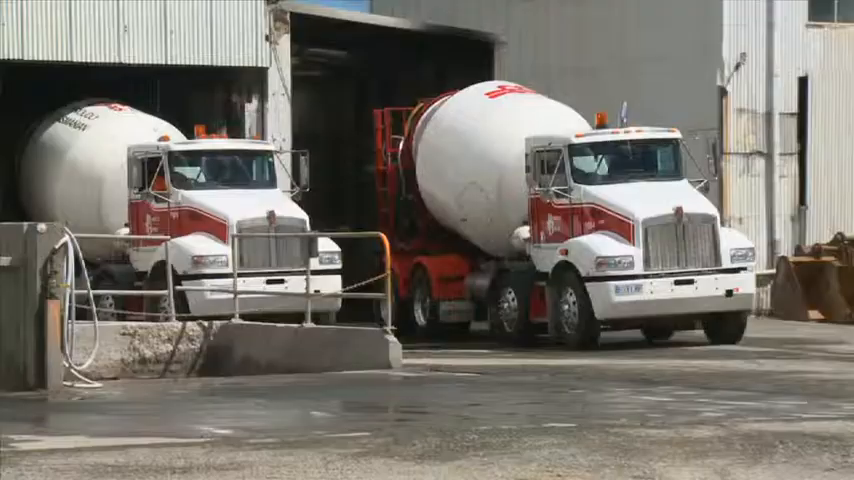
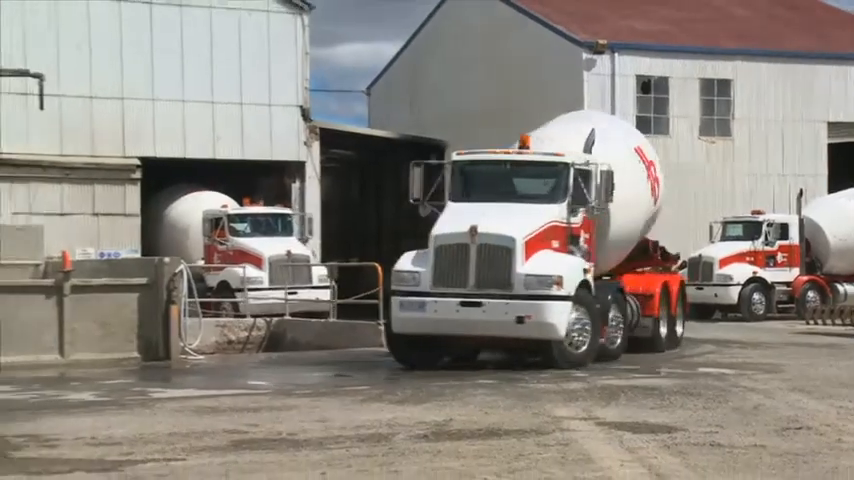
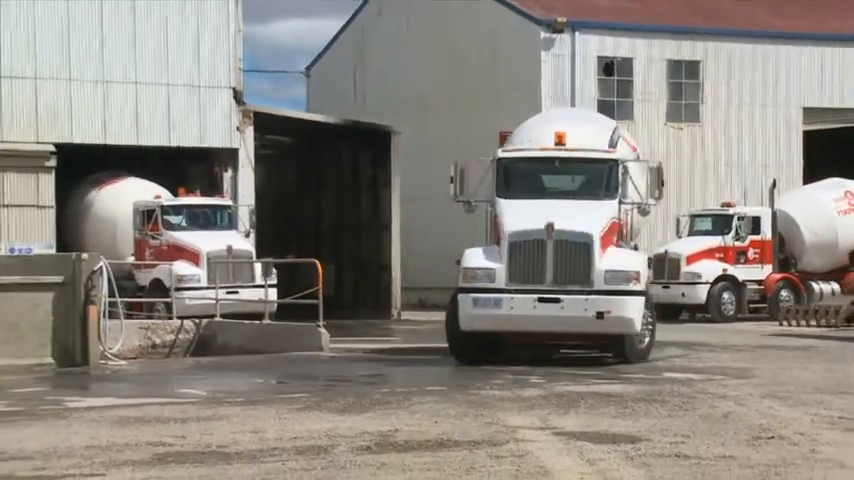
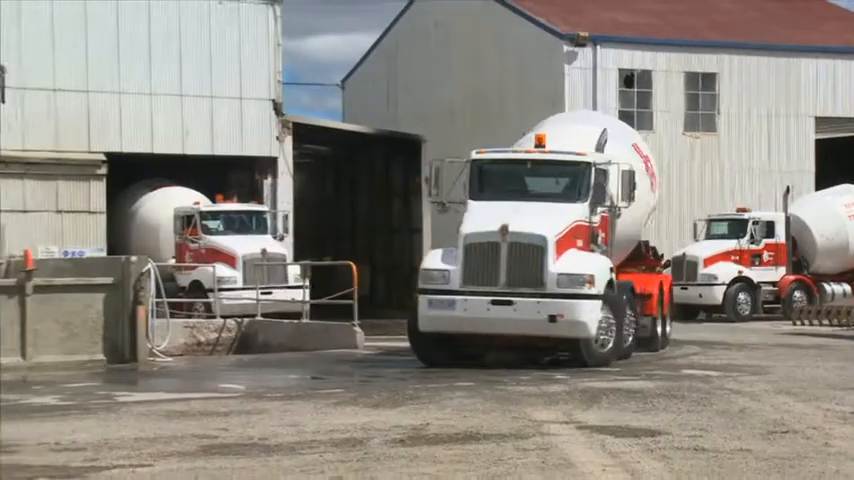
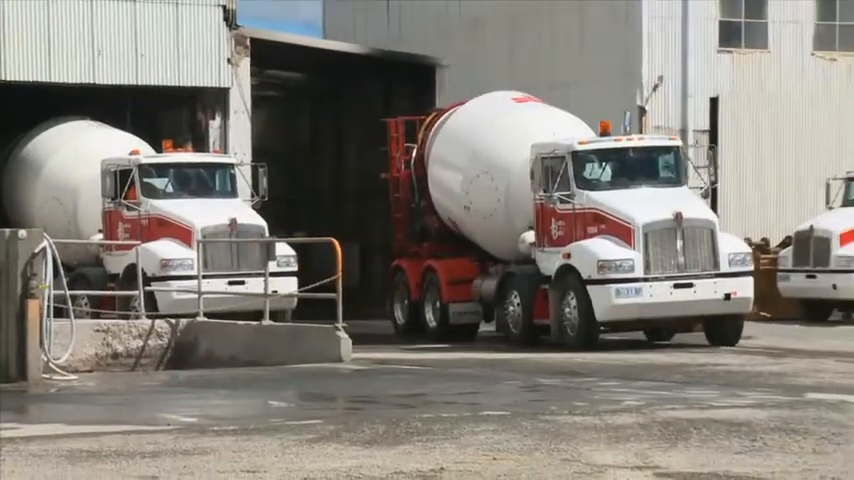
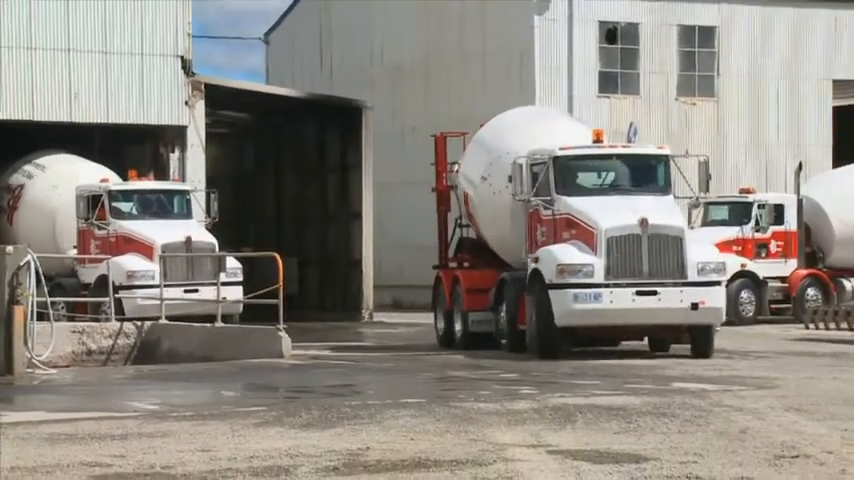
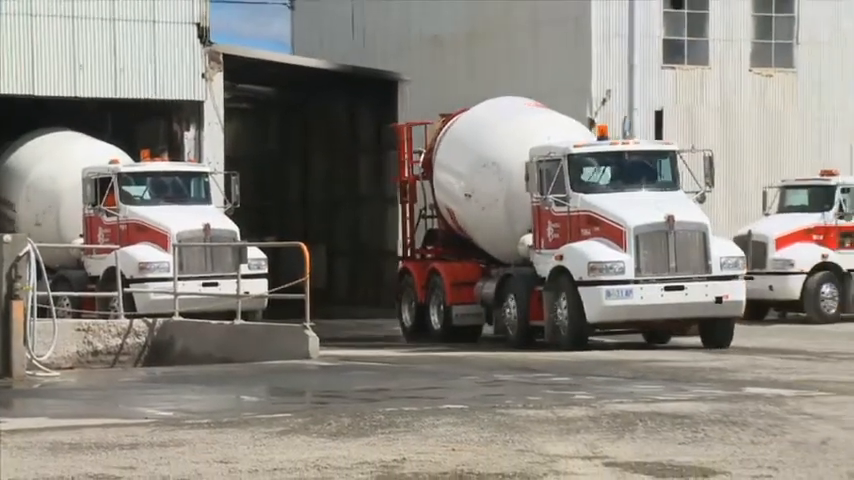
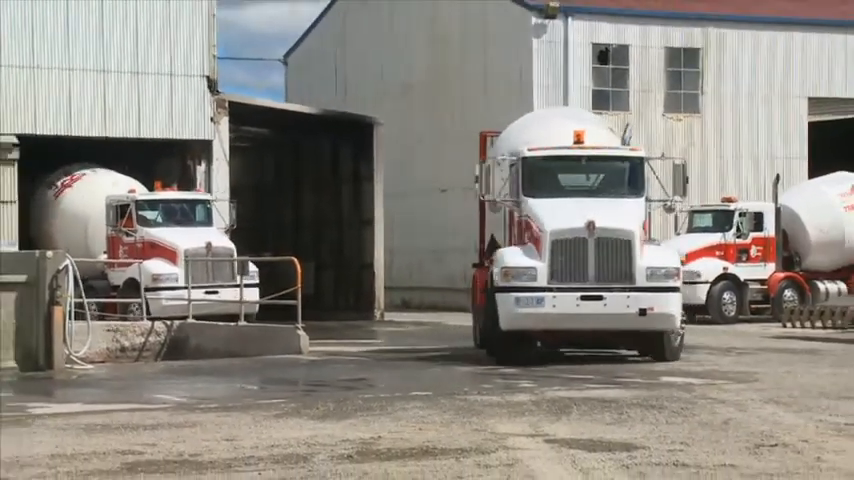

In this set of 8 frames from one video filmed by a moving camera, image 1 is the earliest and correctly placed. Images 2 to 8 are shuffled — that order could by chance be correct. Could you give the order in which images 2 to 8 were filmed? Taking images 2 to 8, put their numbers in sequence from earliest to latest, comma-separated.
5, 7, 6, 8, 3, 4, 2
